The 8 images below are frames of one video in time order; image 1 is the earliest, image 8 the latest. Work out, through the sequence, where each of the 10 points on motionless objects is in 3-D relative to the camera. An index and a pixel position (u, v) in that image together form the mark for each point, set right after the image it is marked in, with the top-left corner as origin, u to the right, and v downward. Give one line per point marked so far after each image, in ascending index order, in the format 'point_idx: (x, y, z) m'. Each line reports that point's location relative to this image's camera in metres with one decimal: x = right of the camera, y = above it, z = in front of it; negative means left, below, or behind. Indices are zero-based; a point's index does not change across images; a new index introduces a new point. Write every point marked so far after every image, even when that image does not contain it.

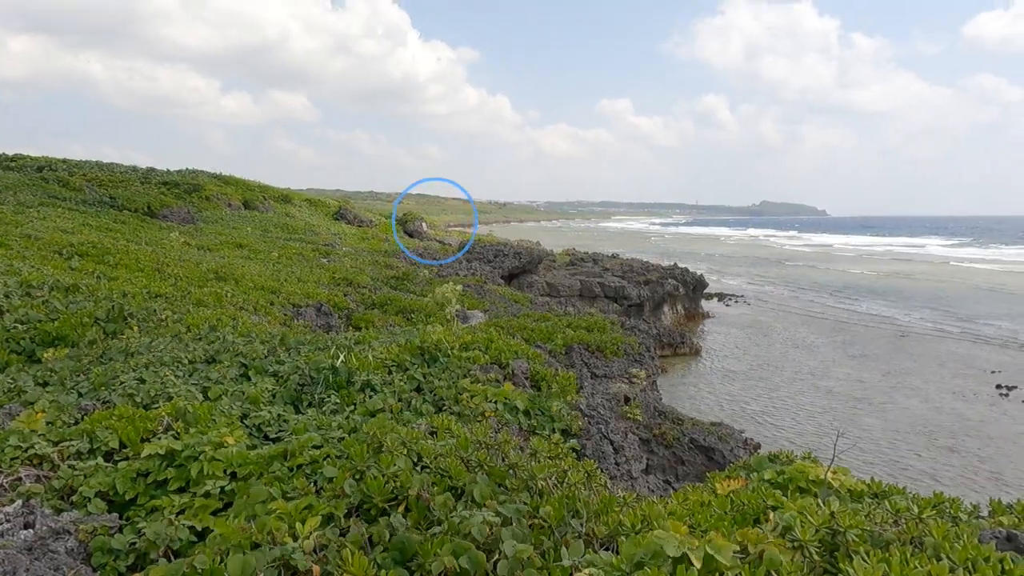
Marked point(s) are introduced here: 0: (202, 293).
0: (-6.9, -0.1, +14.6) m
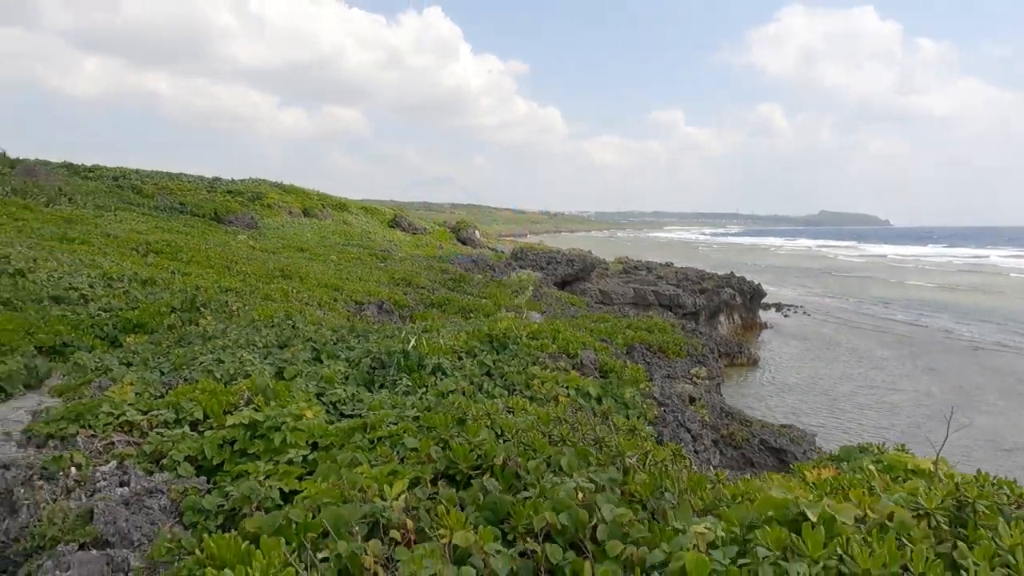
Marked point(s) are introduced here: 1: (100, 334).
0: (-5.5, 0.0, +15.0) m
1: (-6.1, -0.7, +9.8) m
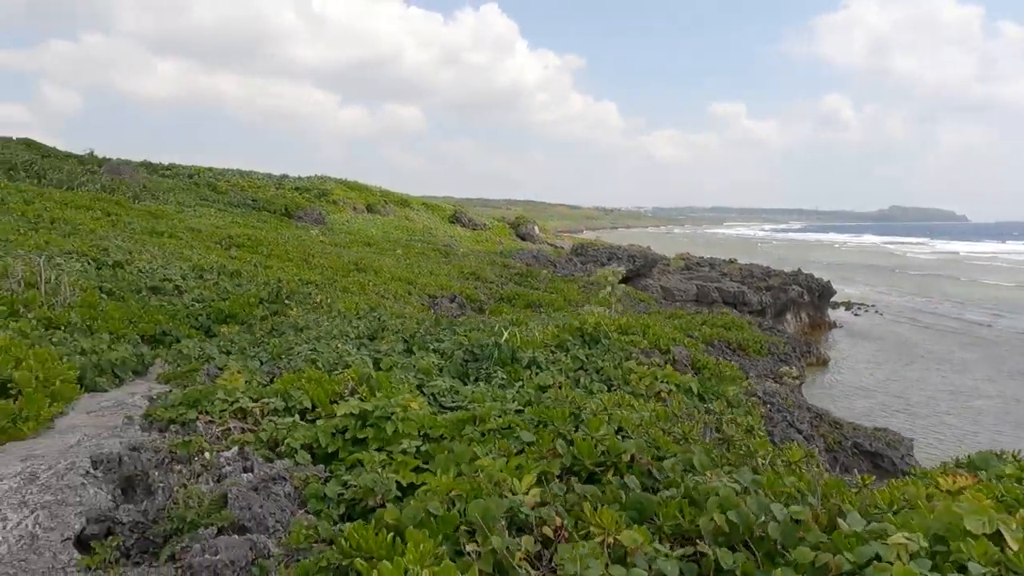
0: (-3.8, +0.1, +15.2) m
1: (-4.9, -0.5, +10.1) m
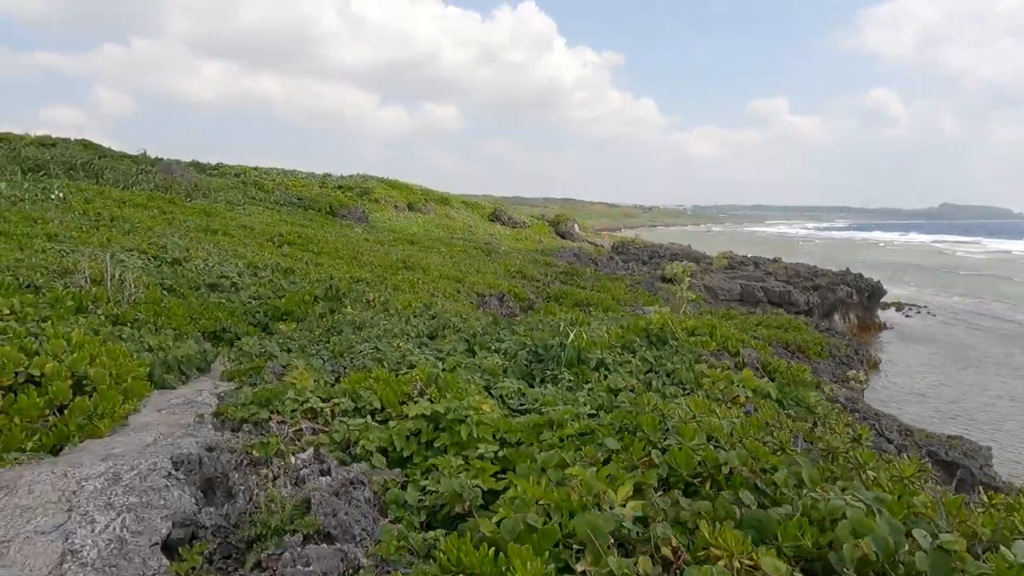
0: (-2.7, +0.2, +15.2) m
1: (-4.0, -0.5, +10.2) m
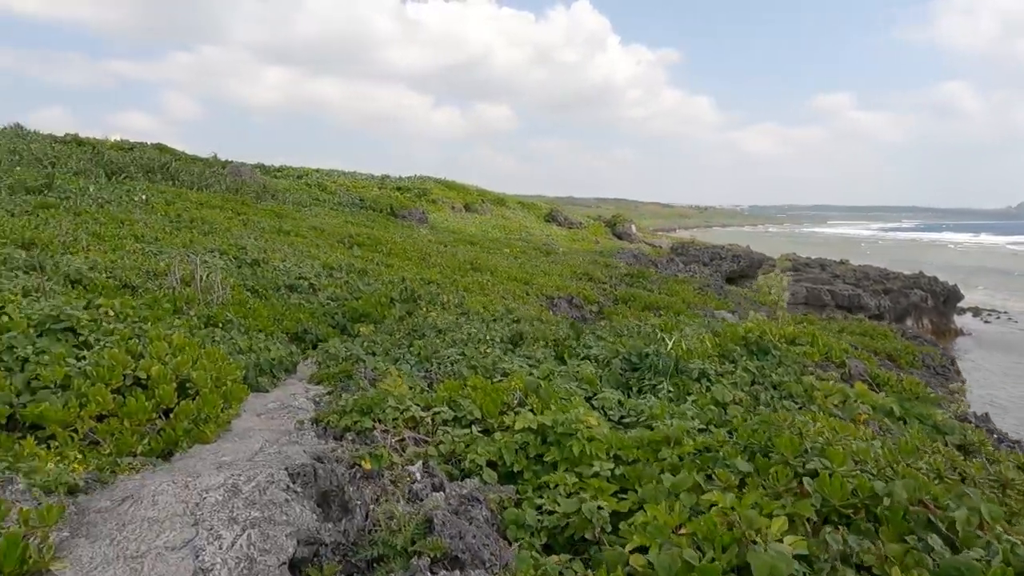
0: (-1.0, +0.2, +15.1) m
1: (-2.8, -0.5, +10.2) m
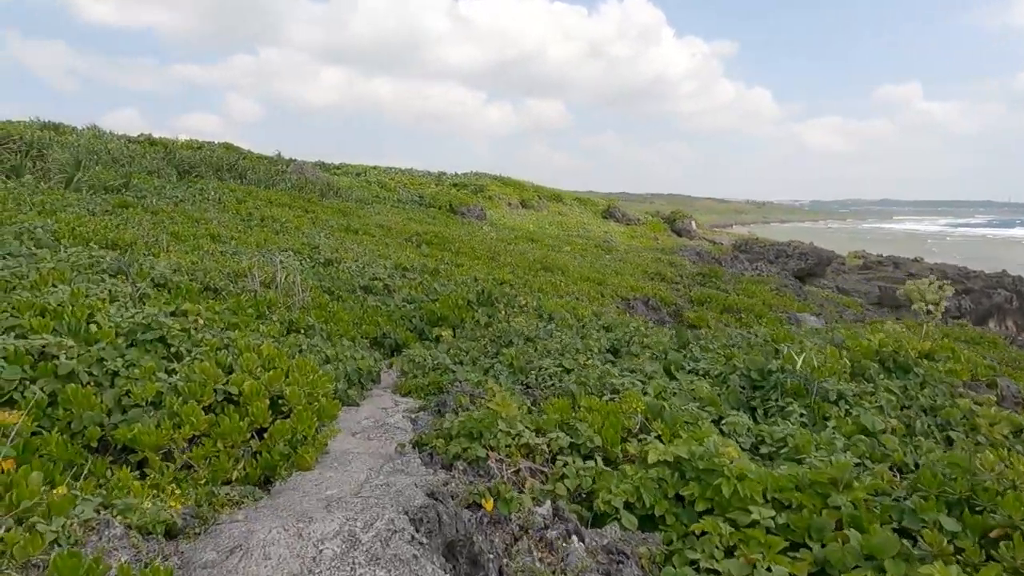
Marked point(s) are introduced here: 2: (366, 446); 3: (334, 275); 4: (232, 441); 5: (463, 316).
0: (+0.6, +0.1, +14.5) m
1: (-1.5, -0.6, +9.8) m
2: (-1.1, -1.2, +4.9) m
3: (-3.0, +0.2, +11.3) m
4: (-1.9, -1.0, +4.4) m
5: (-0.7, -0.4, +10.2) m
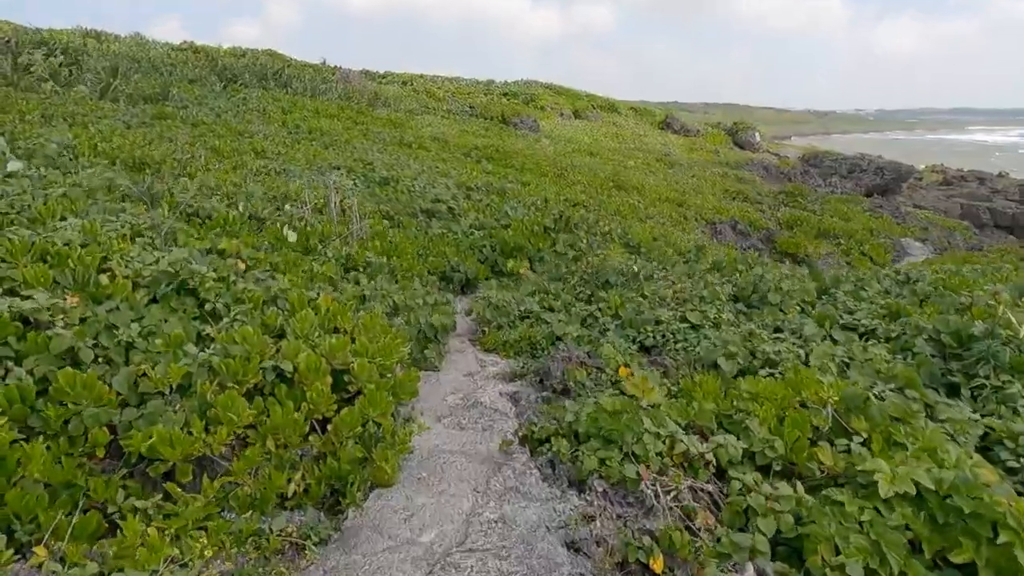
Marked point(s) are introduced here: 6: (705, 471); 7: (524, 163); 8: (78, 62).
0: (+2.1, +1.6, +12.9) m
1: (-0.4, +0.4, +8.5) m
2: (-0.3, -0.9, +3.7) m
3: (-1.8, +1.4, +10.0) m
4: (-1.1, -0.8, +3.3) m
5: (+0.4, +0.6, +8.9) m
6: (+1.0, -0.9, +3.3) m
7: (+0.3, +3.1, +16.5) m
8: (-10.2, +5.3, +15.6) m
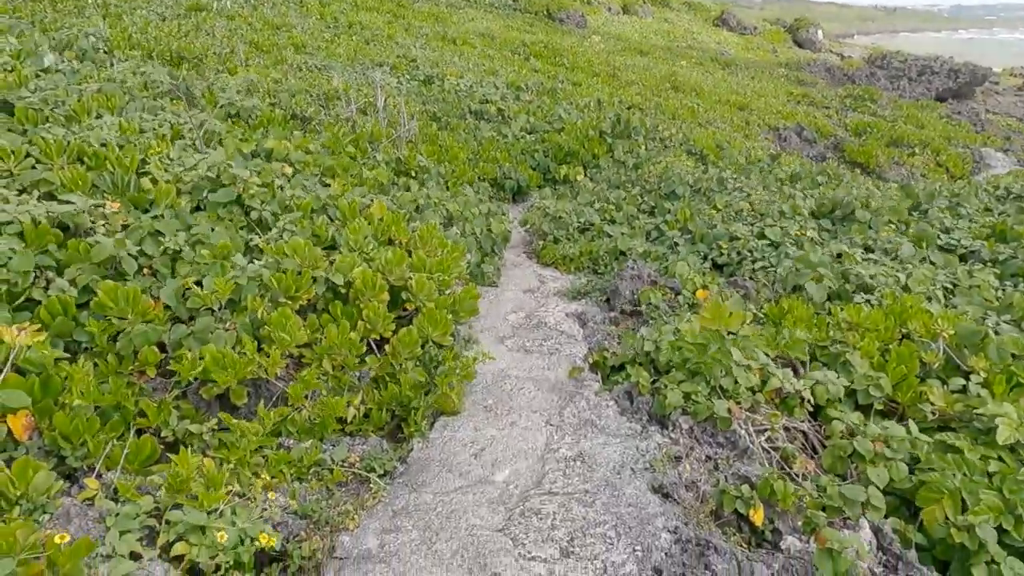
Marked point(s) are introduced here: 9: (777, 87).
0: (+3.0, +3.3, +12.1) m
1: (+0.3, +1.5, +8.0) m
2: (+0.1, -0.4, +3.4) m
3: (-1.0, +2.7, +9.4) m
4: (-0.8, -0.4, +3.0) m
5: (+1.1, +1.7, +8.3) m
6: (+1.3, -0.5, +2.9) m
7: (+1.5, +5.3, +15.5) m
8: (-9.0, +7.6, +14.9) m
9: (+7.9, +6.1, +20.0) m
